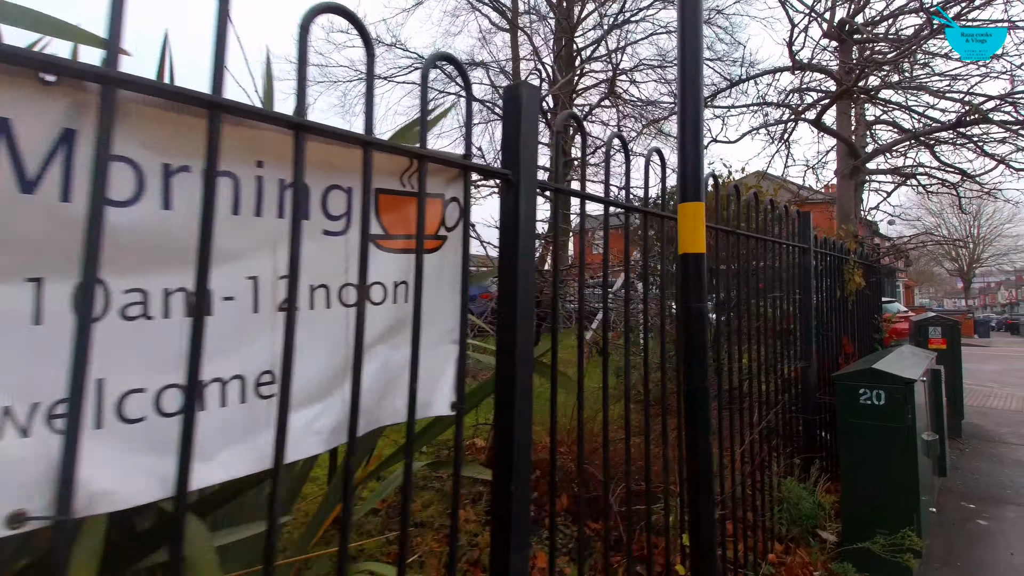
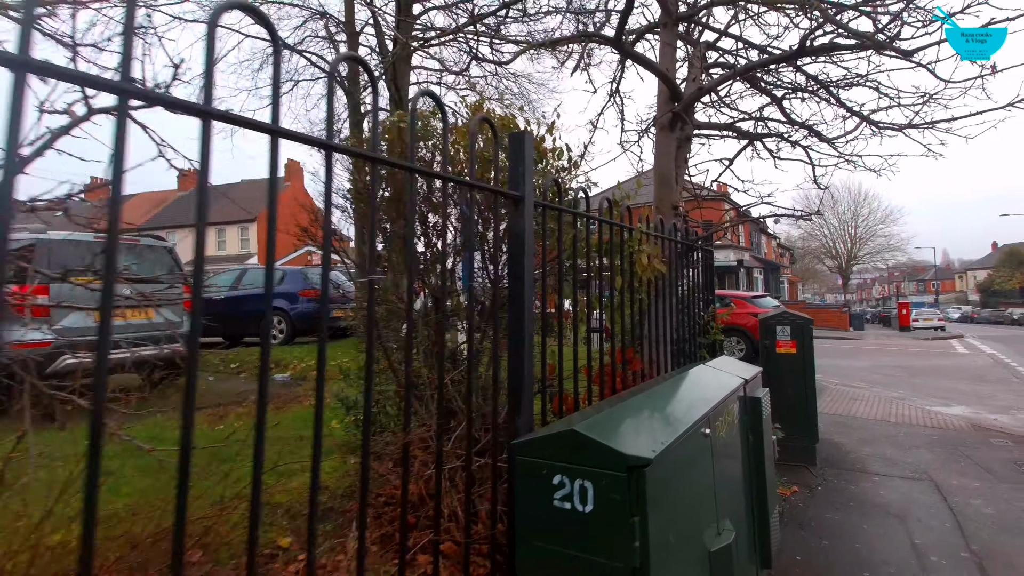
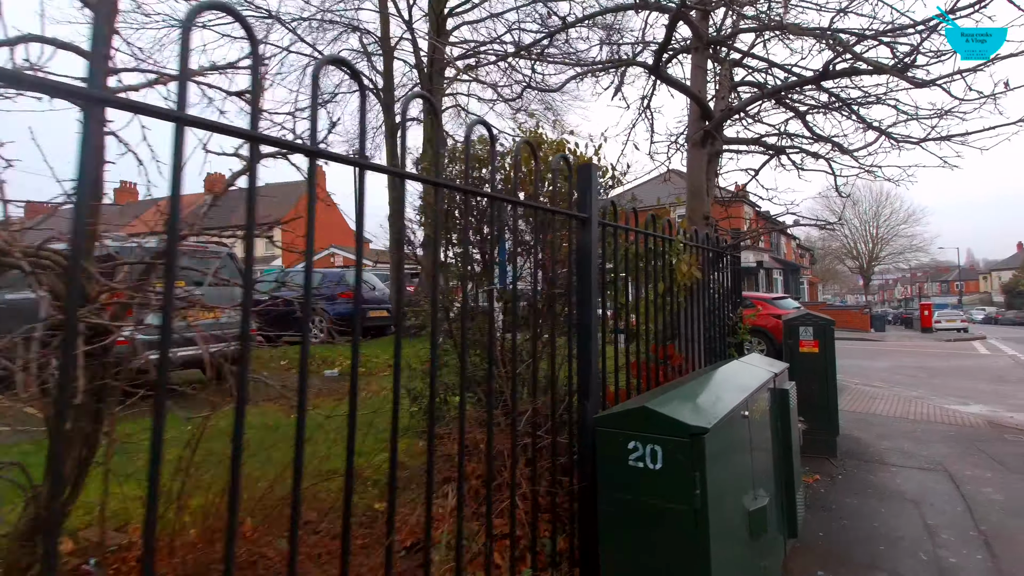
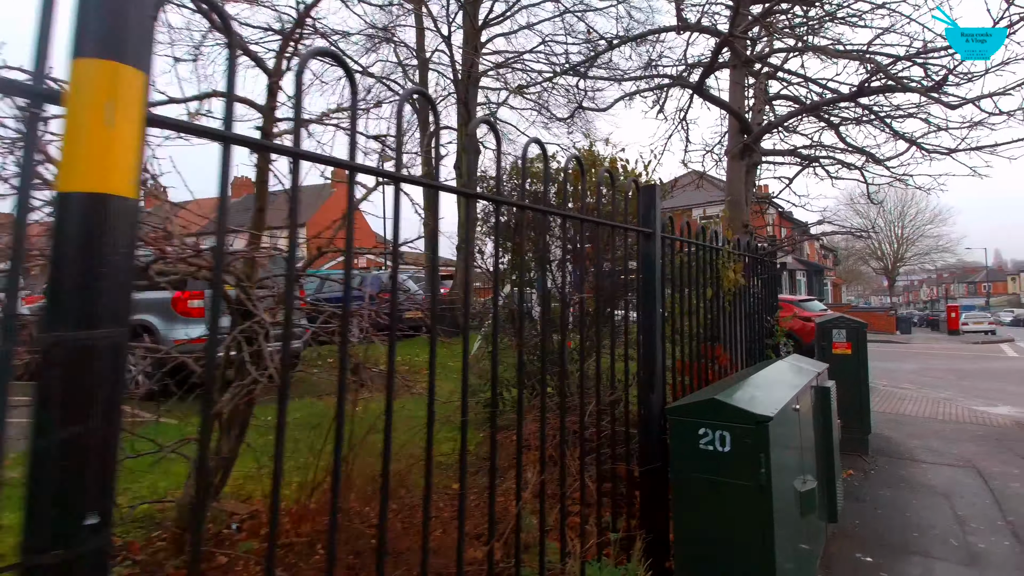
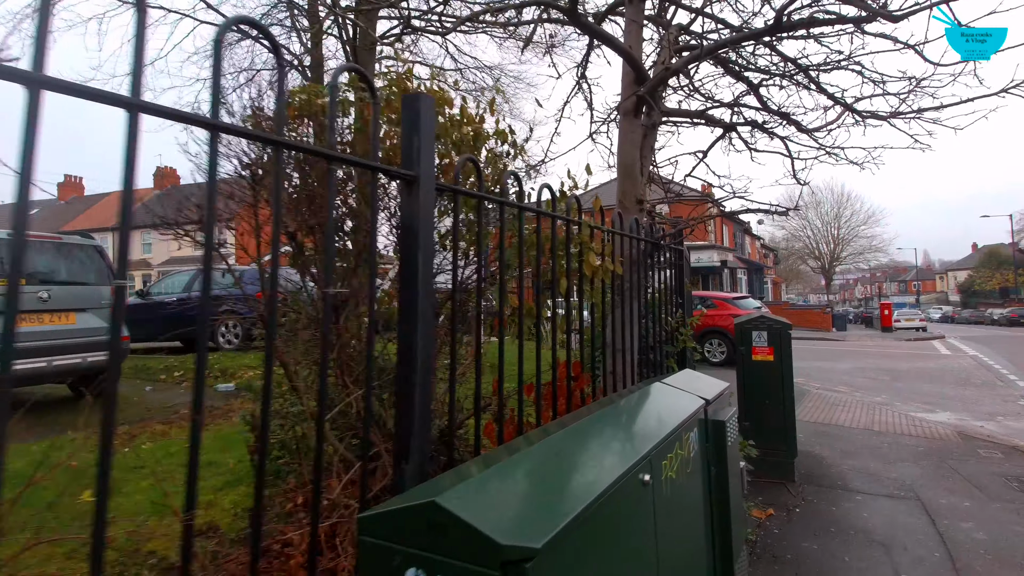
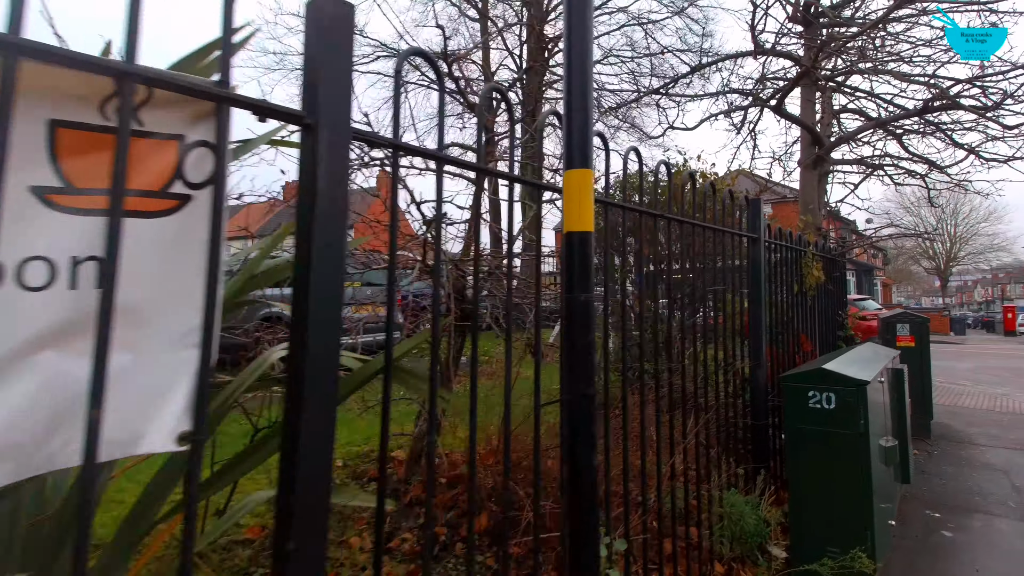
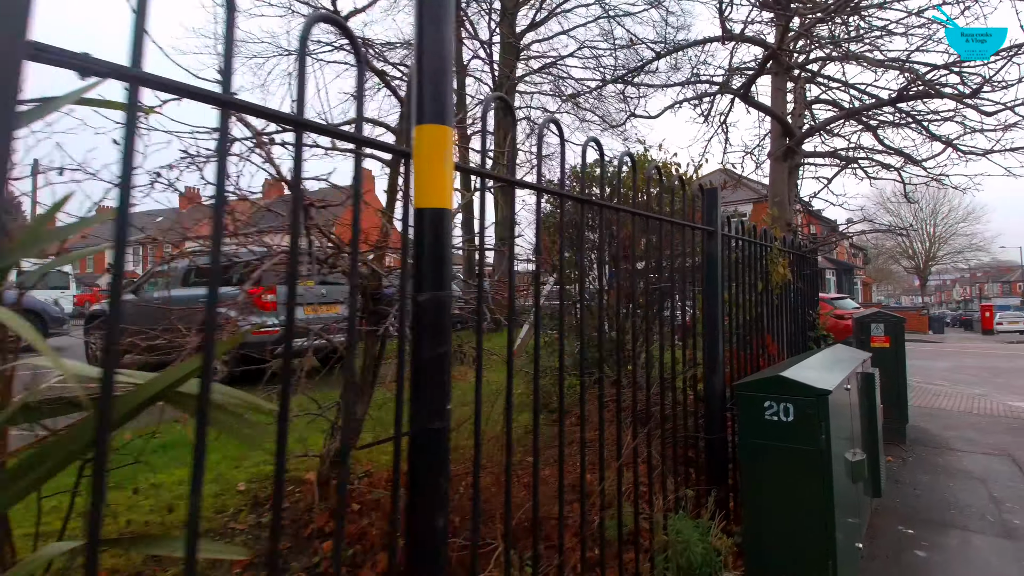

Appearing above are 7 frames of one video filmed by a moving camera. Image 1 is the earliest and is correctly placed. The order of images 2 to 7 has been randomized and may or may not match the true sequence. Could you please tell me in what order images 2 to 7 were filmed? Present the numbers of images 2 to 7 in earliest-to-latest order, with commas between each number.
6, 7, 4, 3, 2, 5
